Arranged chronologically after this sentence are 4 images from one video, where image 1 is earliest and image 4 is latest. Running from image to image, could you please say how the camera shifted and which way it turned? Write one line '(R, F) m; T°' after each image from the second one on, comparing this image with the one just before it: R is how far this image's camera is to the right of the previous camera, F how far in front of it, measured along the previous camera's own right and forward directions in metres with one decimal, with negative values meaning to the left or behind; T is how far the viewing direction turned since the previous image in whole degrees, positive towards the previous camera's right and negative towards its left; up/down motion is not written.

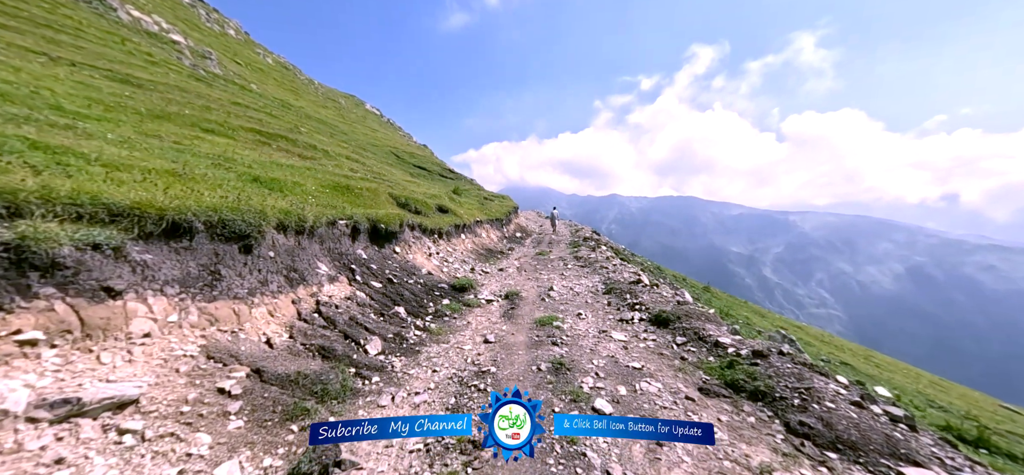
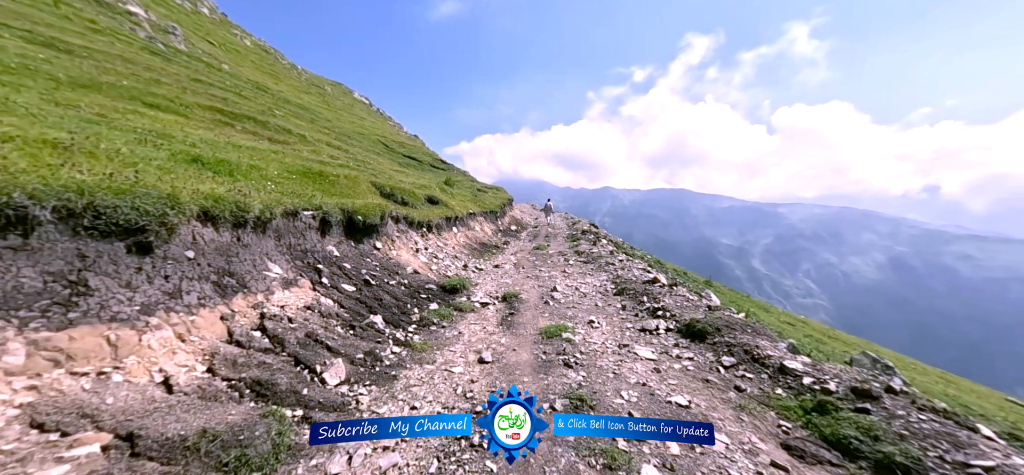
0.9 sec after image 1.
(-0.3, +2.8) m; +1°
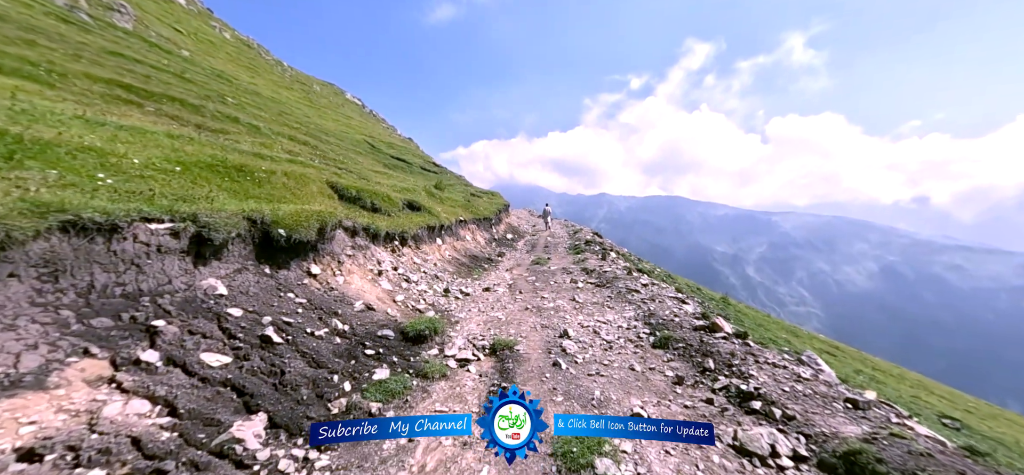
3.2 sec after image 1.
(+0.1, +6.1) m; +1°
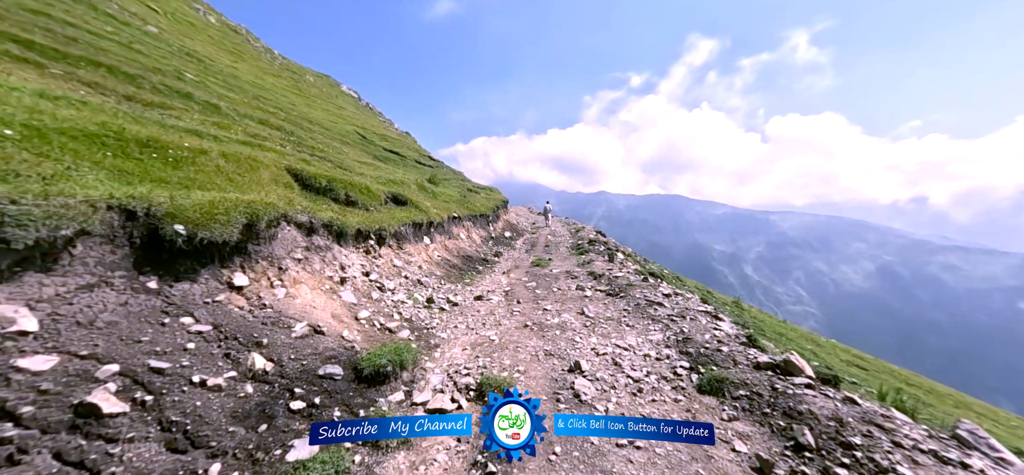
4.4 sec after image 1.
(+0.1, +3.9) m; 0°
